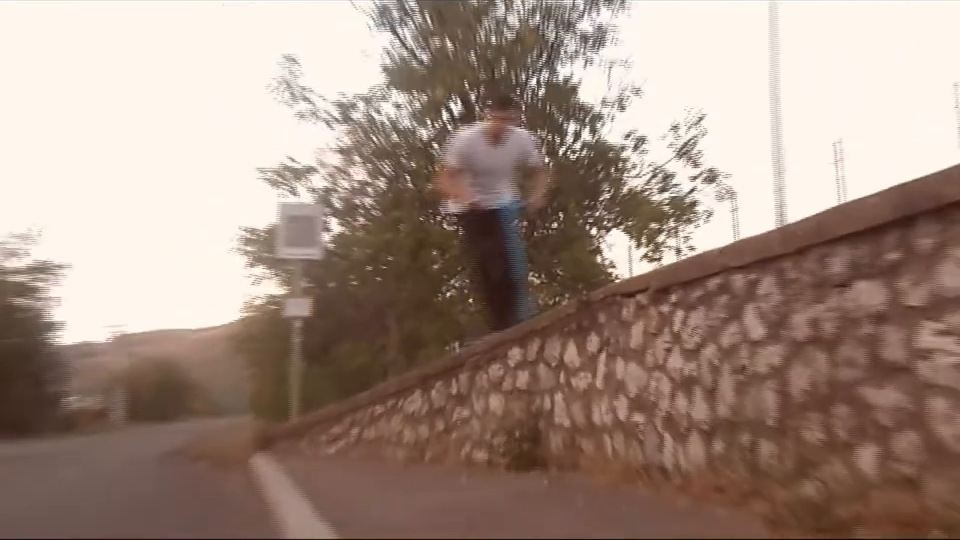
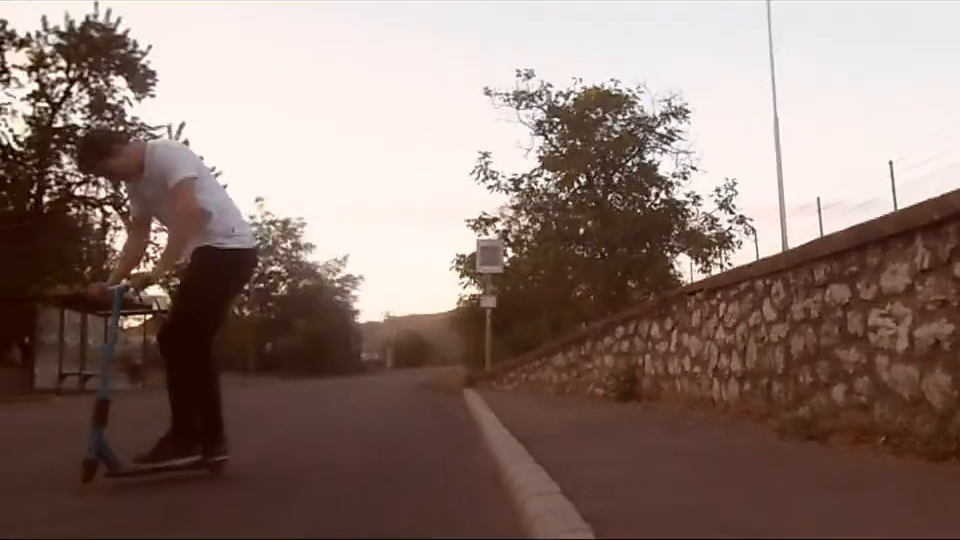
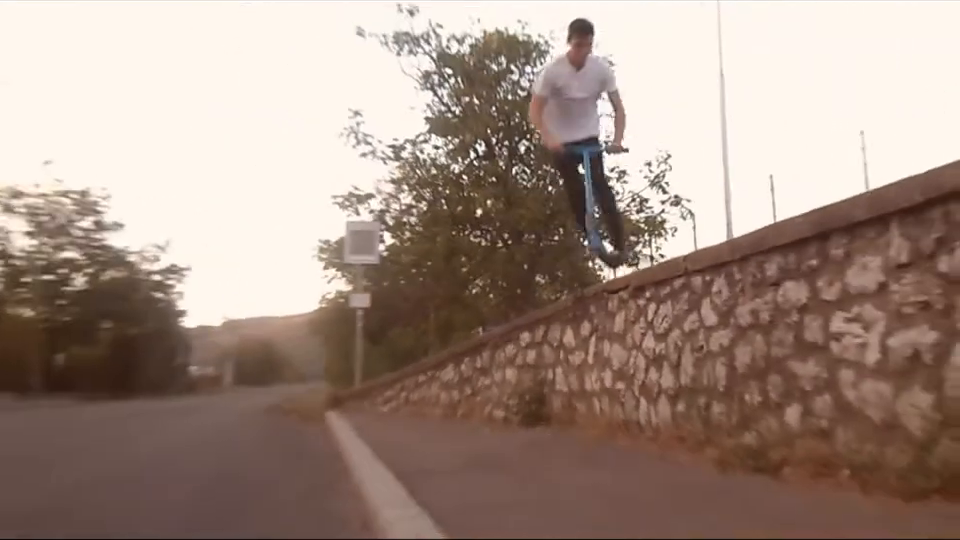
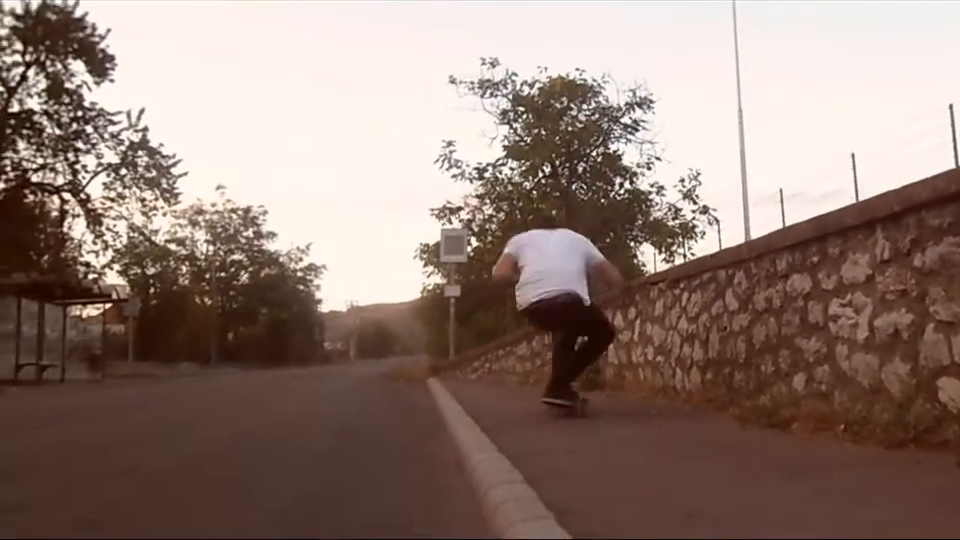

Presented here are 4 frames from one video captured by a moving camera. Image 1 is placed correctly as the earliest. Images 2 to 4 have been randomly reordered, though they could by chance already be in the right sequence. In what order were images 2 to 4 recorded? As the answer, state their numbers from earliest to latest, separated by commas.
3, 4, 2
